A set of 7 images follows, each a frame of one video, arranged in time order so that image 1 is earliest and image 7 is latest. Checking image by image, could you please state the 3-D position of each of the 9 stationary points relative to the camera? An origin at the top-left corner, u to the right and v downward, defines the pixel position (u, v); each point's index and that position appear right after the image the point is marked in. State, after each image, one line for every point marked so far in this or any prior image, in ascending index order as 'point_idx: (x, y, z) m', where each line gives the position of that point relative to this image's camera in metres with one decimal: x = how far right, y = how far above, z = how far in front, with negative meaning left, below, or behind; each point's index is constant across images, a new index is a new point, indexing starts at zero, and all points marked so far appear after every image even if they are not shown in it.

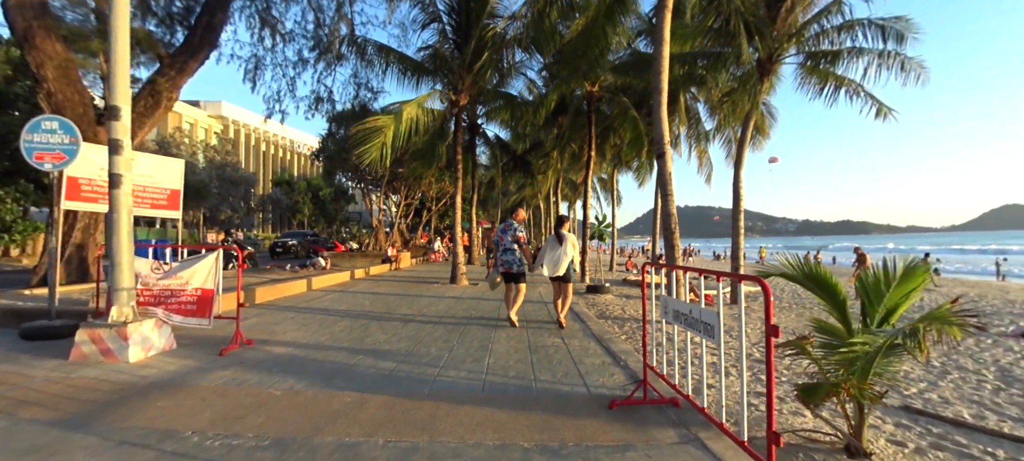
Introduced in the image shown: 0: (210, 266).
0: (-4.0, -0.5, +5.3) m
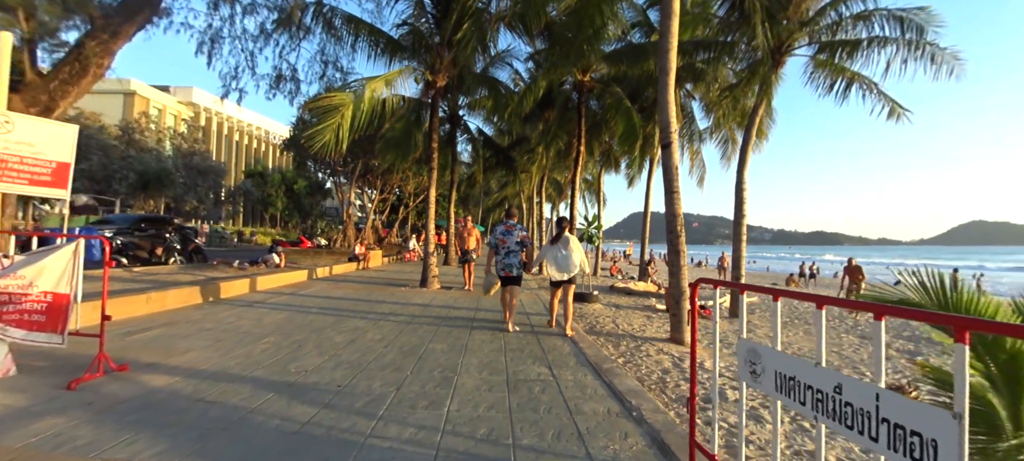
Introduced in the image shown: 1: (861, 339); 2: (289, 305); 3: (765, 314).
0: (-4.3, -0.3, +3.8) m
1: (+7.5, -2.3, +8.4) m
2: (-4.7, -1.6, +8.4) m
3: (+7.2, -2.4, +11.2) m
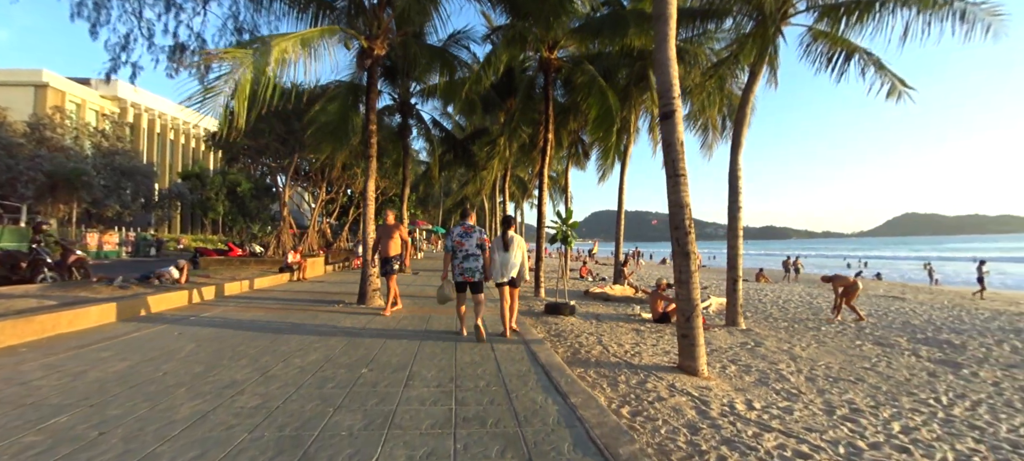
0: (-4.5, -0.4, +1.6) m
1: (+6.8, -2.2, +7.2) m
2: (-5.3, -1.7, +6.1) m
3: (+6.2, -2.2, +10.0) m
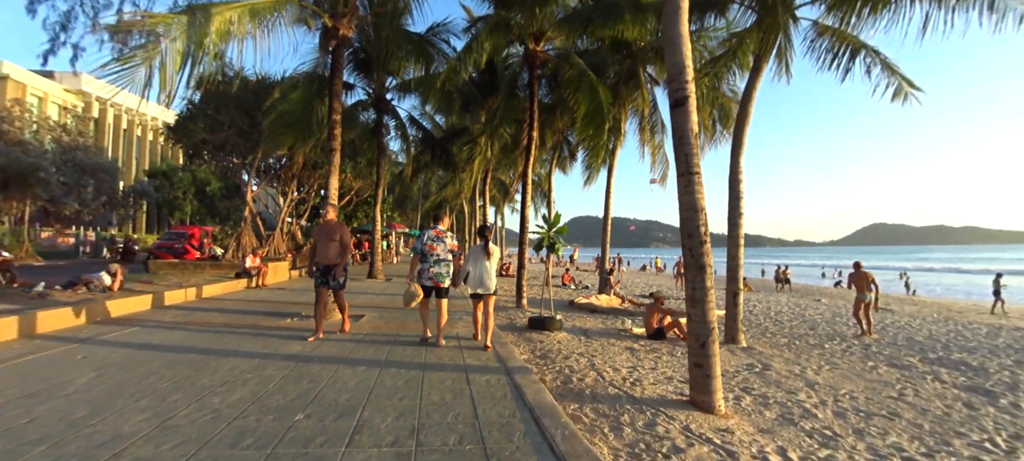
0: (-4.5, -0.3, +0.5) m
1: (+6.5, -2.3, +6.6) m
2: (-5.6, -1.7, +4.9) m
3: (+5.8, -2.4, +9.4) m
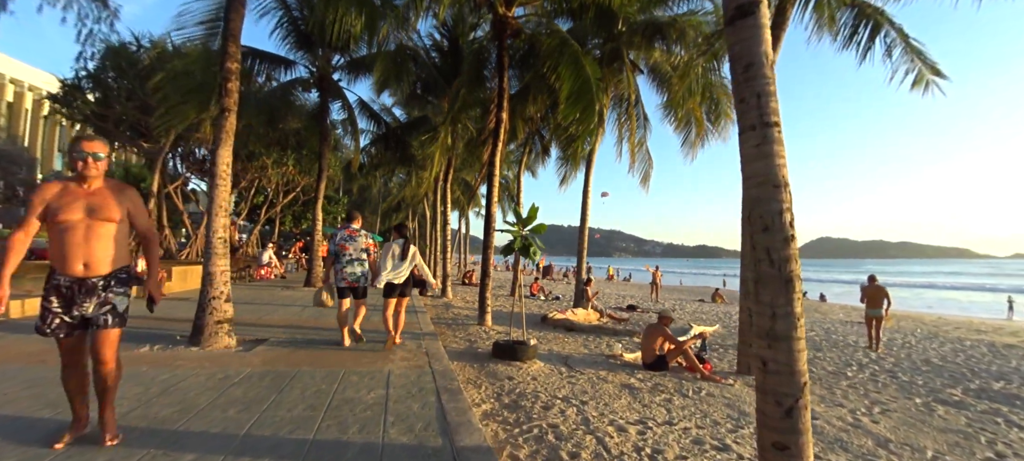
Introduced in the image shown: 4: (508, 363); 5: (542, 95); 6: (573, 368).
0: (-4.5, -0.1, -1.7) m
1: (+5.9, -2.4, +5.3) m
2: (-5.9, -1.4, +2.6) m
3: (+5.0, -2.5, +8.0) m
4: (0.0, -1.9, +5.7) m
5: (+0.8, +3.6, +10.5) m
6: (+1.0, -2.1, +6.1) m
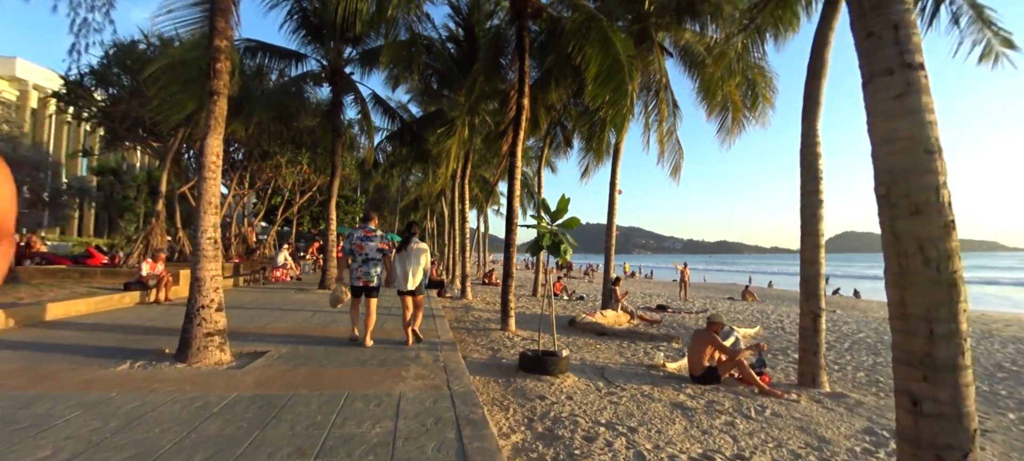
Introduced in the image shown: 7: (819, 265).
0: (-4.5, -0.1, -2.3) m
1: (+6.3, -2.3, +4.3) m
2: (-5.7, -1.5, +2.1) m
3: (+5.5, -2.4, +7.0) m
4: (+0.3, -1.8, +4.9) m
5: (+1.3, +3.7, +9.8) m
6: (+1.4, -2.0, +5.4) m
7: (+4.8, -0.5, +6.2) m
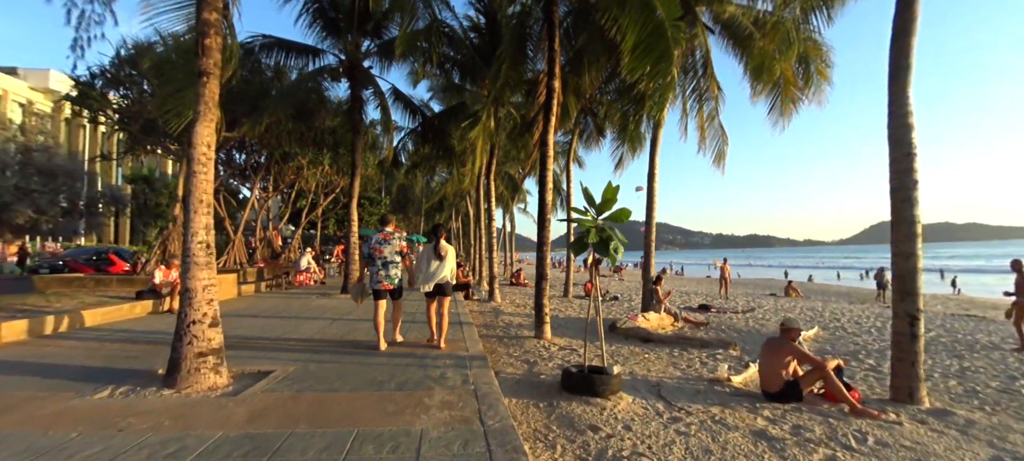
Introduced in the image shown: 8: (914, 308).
0: (-4.5, -0.2, -2.8) m
1: (+6.7, -2.1, +3.1) m
2: (-5.4, -1.6, +1.7) m
3: (+6.1, -2.2, +5.9) m
4: (+0.8, -1.8, +4.1) m
5: (+1.9, +3.8, +8.9) m
6: (+1.8, -1.9, +4.5) m
7: (+5.2, -0.4, +5.1) m
8: (+5.3, -1.0, +5.2) m
